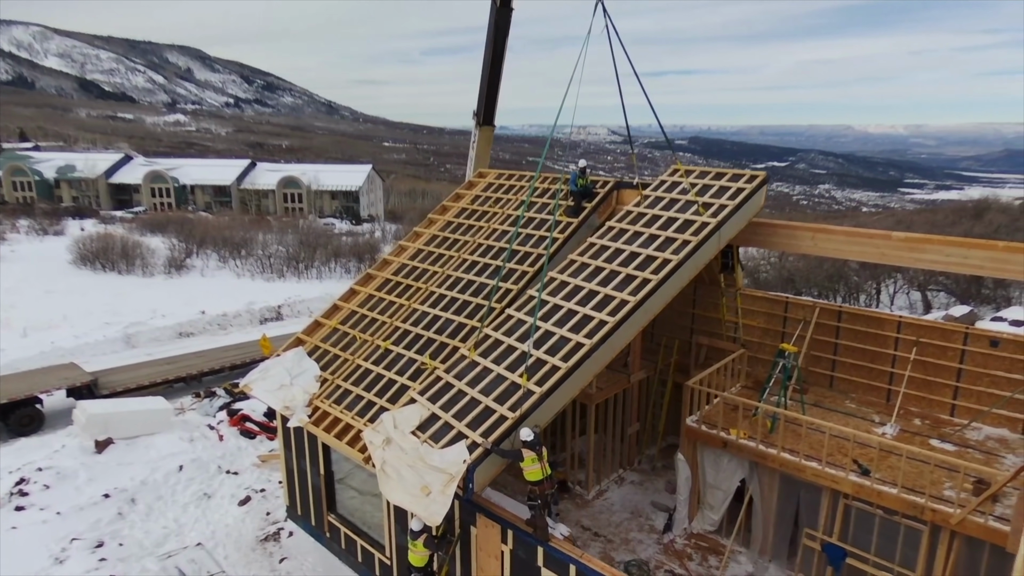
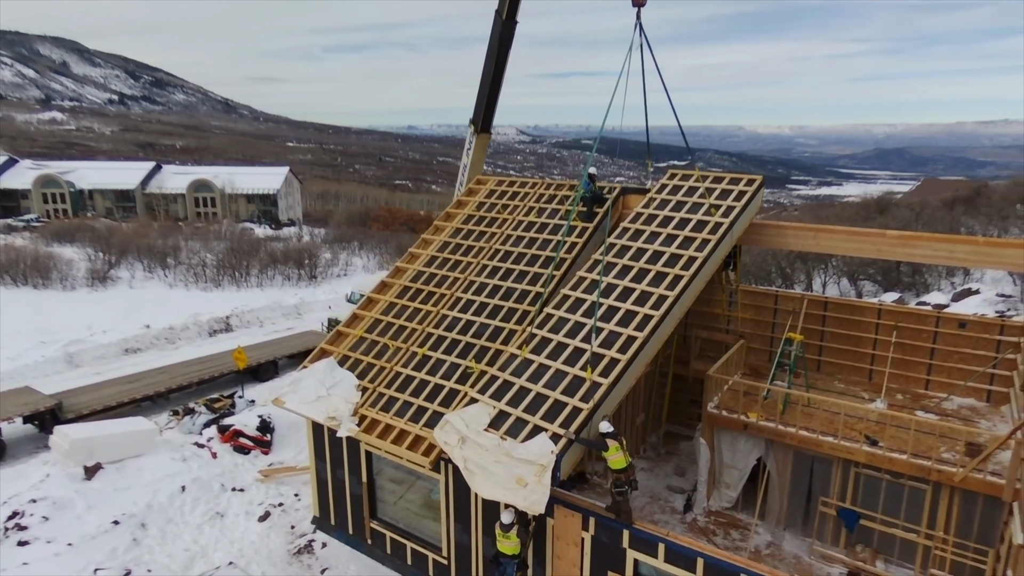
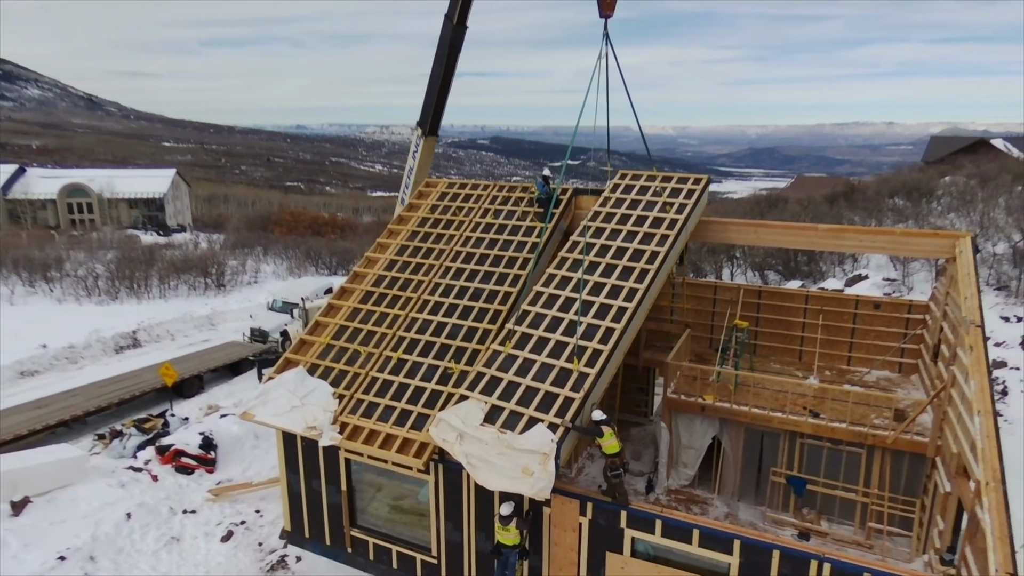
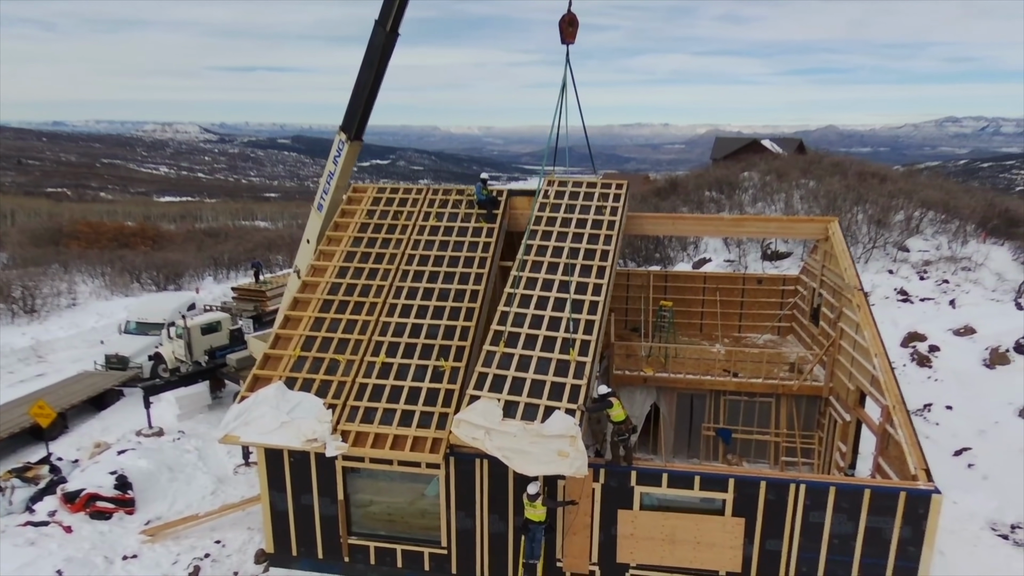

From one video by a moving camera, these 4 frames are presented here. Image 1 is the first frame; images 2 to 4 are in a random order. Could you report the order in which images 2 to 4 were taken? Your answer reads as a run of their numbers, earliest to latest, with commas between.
2, 3, 4
